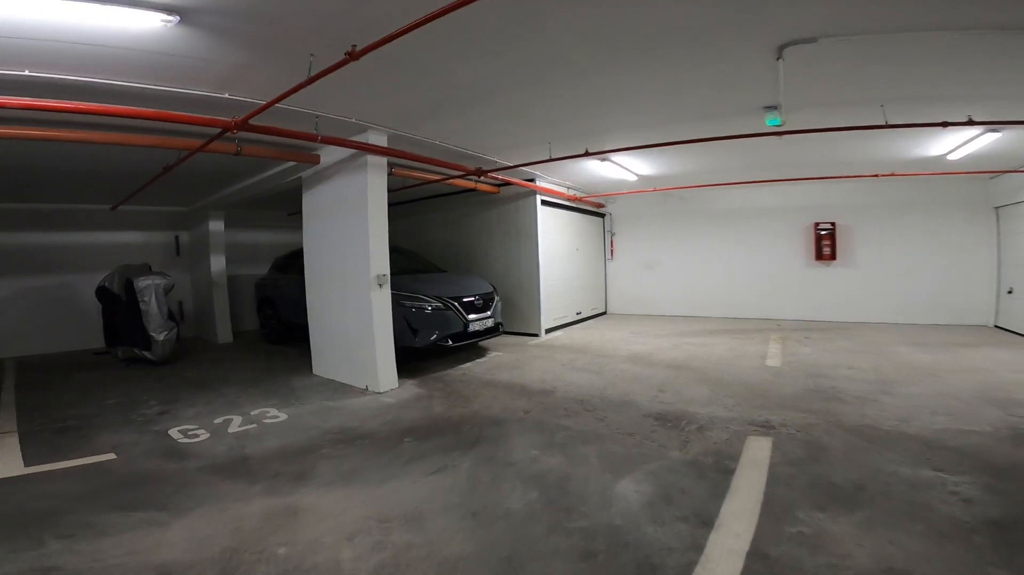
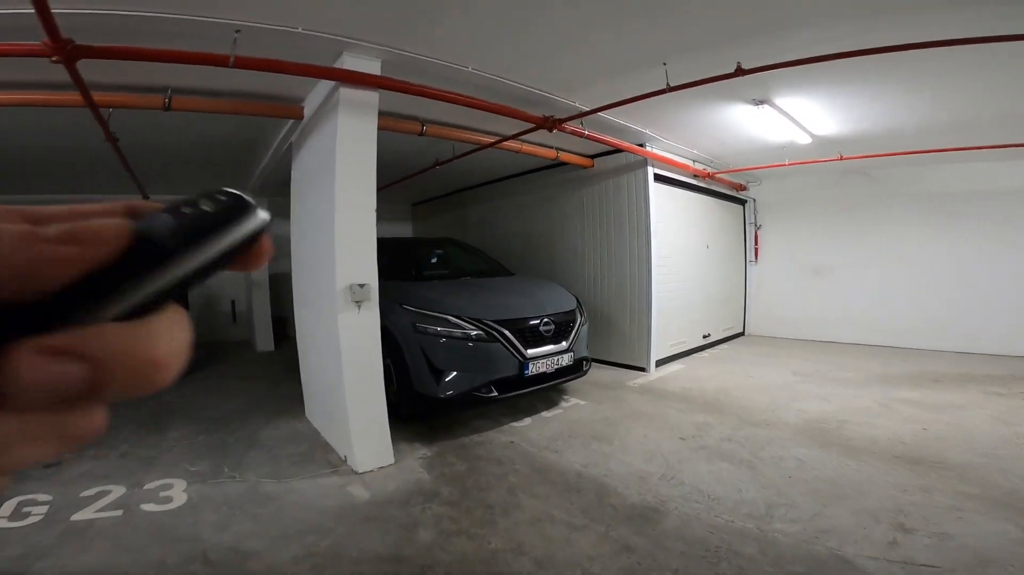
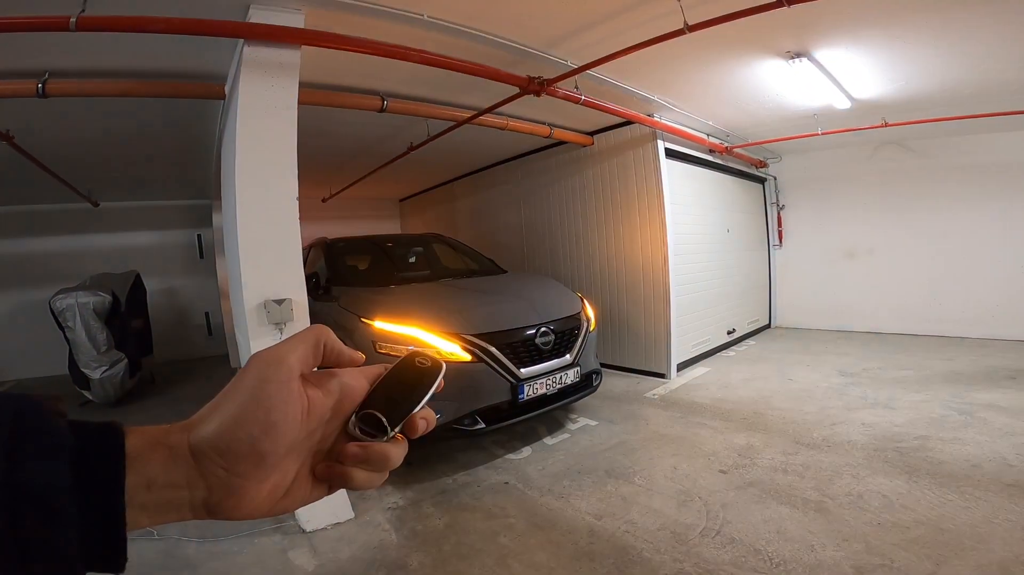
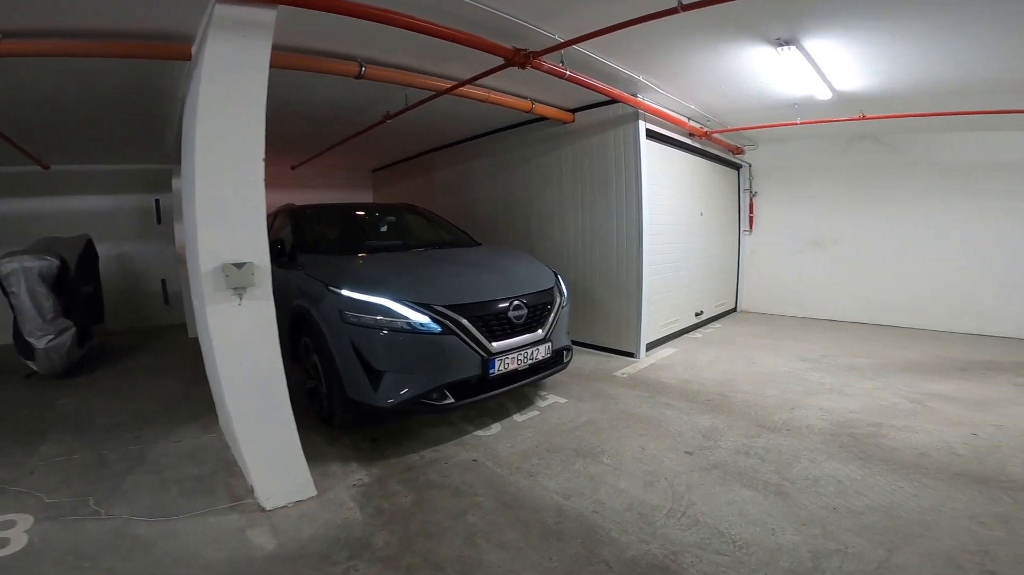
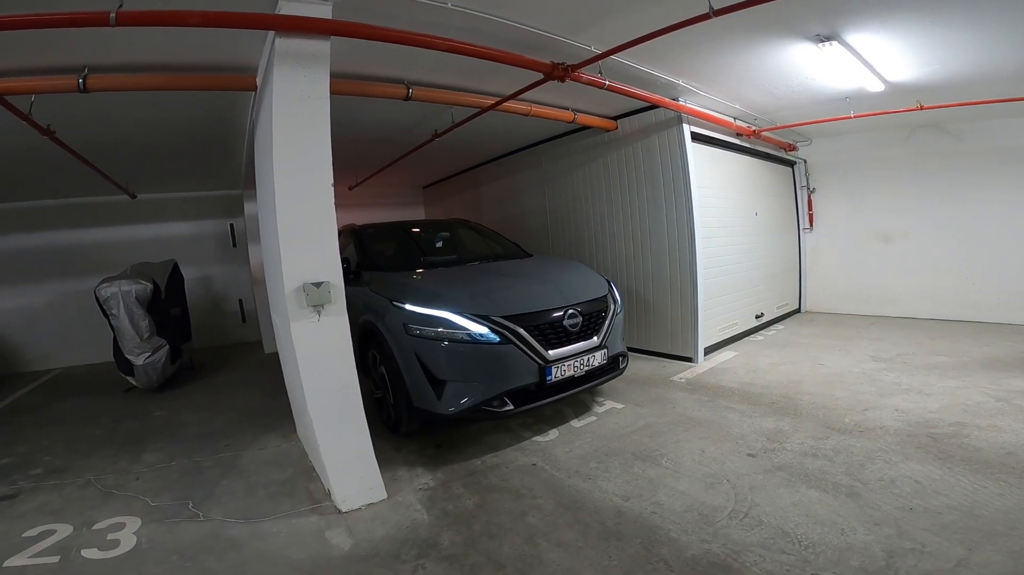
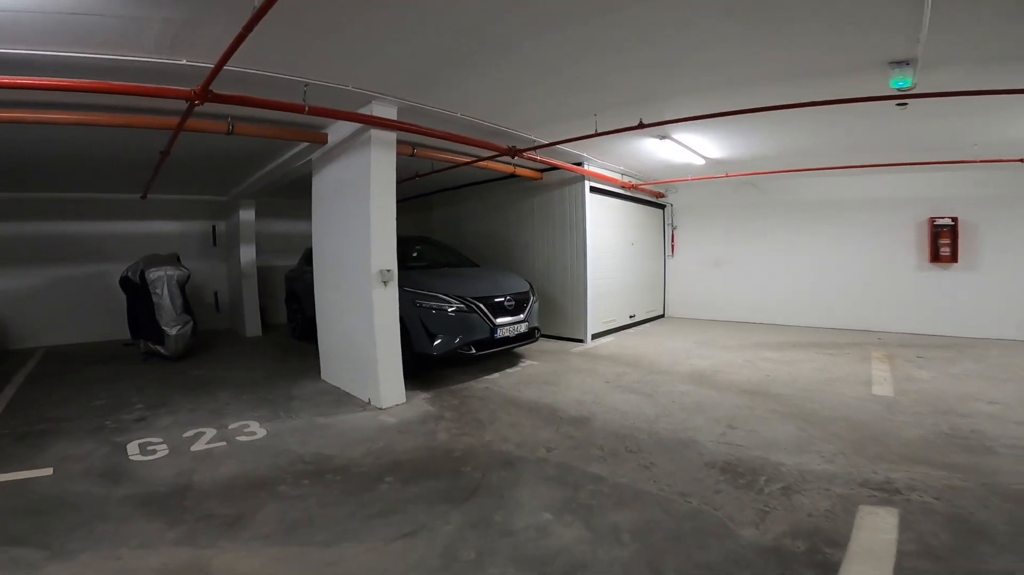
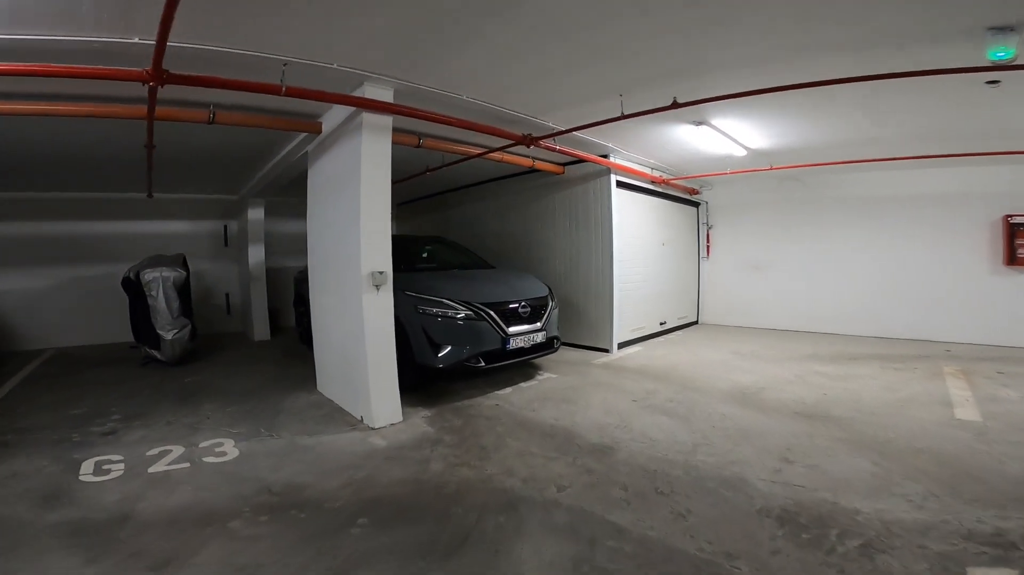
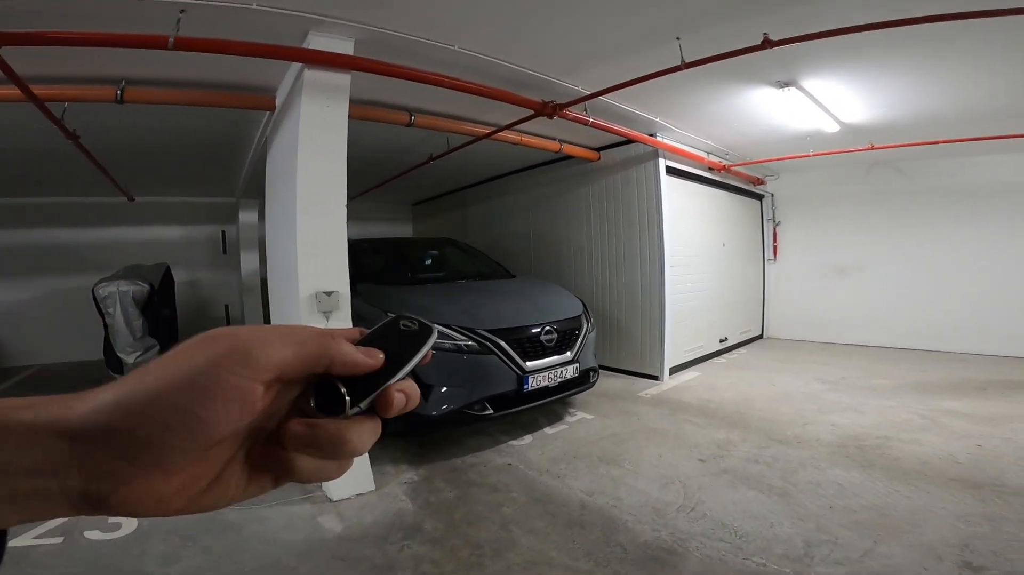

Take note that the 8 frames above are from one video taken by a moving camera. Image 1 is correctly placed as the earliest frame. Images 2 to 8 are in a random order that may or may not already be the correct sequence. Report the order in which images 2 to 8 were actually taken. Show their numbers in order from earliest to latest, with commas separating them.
6, 7, 2, 8, 3, 5, 4
